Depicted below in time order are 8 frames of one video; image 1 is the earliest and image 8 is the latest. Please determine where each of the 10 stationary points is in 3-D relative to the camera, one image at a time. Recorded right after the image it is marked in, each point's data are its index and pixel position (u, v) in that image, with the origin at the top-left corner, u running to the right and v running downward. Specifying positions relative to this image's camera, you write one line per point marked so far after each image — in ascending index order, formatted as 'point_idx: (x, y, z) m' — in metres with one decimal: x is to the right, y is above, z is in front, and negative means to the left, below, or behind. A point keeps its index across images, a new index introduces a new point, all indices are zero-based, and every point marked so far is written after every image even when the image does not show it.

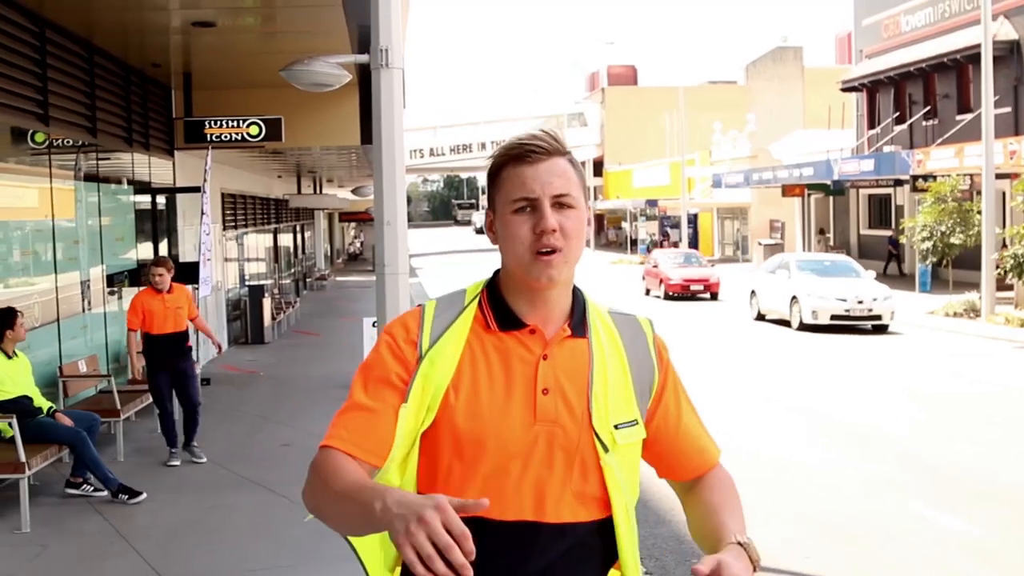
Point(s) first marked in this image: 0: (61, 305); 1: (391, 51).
0: (-4.6, -0.1, +11.0) m
1: (-0.8, +1.5, +6.8) m
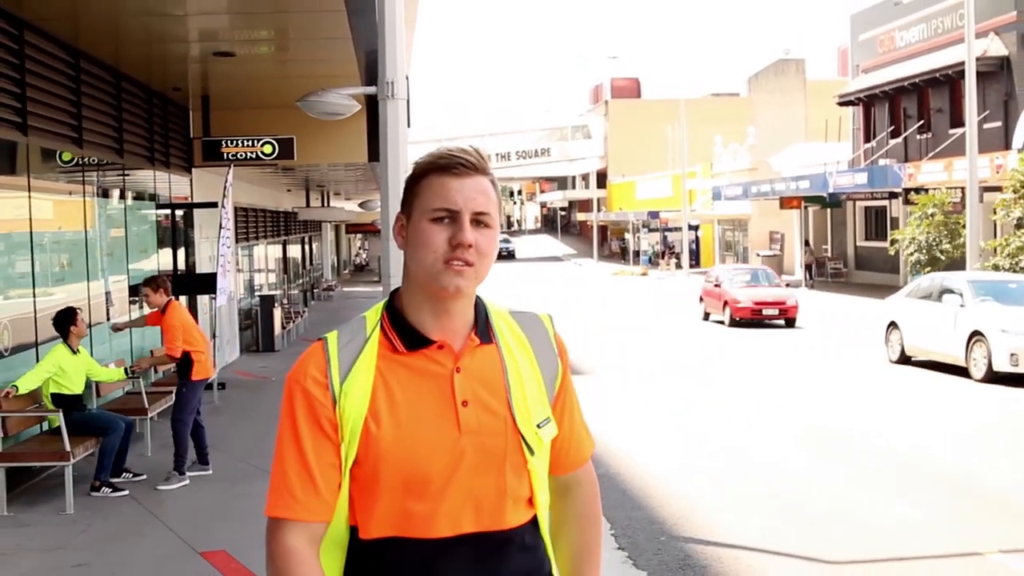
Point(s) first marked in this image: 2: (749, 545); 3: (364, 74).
0: (-4.7, -0.2, +11.8) m
1: (-0.8, +1.5, +7.5) m
2: (+1.6, -1.7, +7.1) m
3: (-1.9, +2.6, +12.9) m
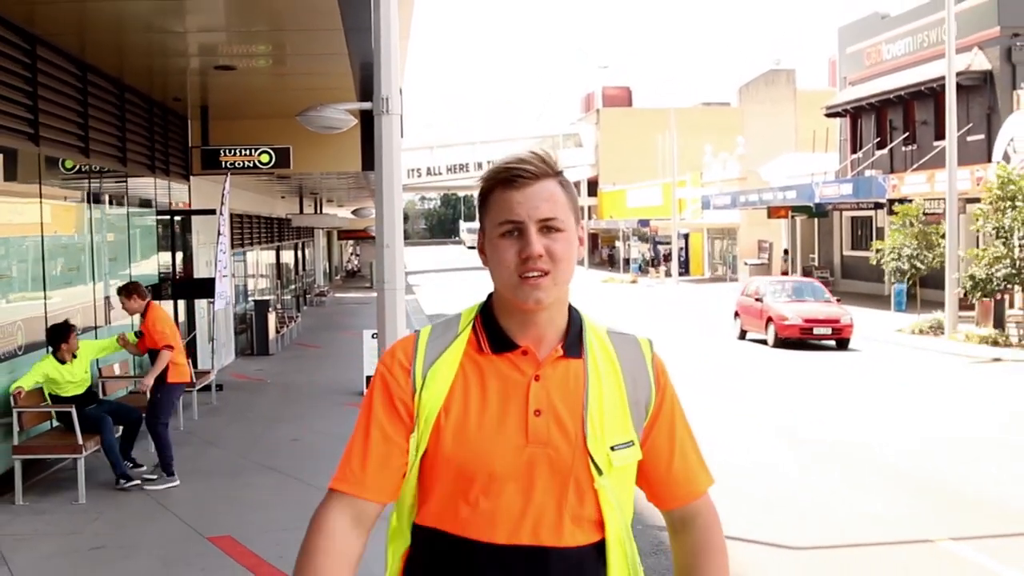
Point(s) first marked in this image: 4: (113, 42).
0: (-4.8, -0.3, +12.2) m
1: (-0.9, +1.4, +8.0) m
2: (+1.5, -1.8, +7.5) m
3: (-2.0, +2.6, +13.4) m
4: (-3.9, +2.4, +10.1) m
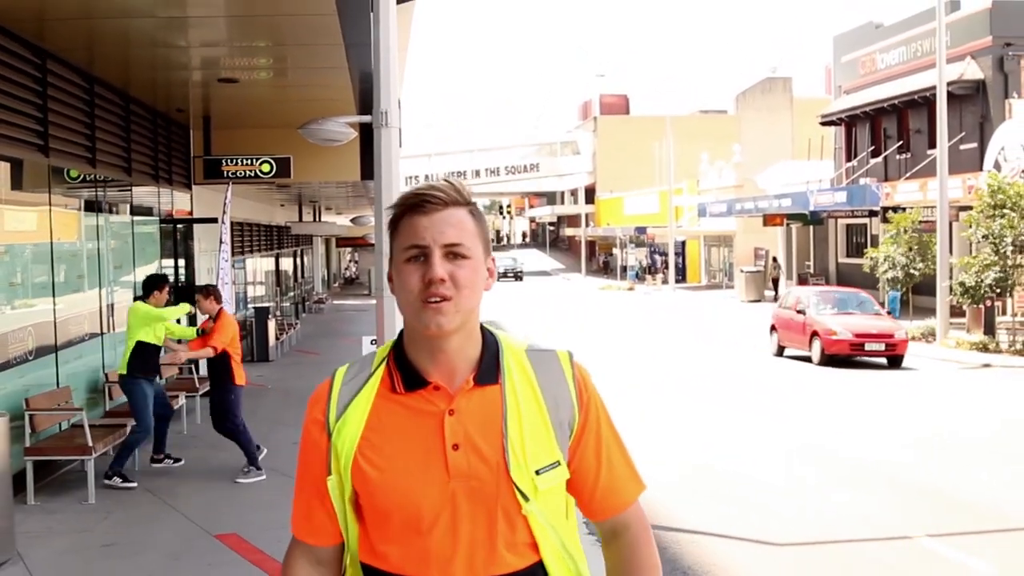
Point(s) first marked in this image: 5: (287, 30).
0: (-4.9, -0.4, +12.4) m
1: (-1.0, +1.4, +8.3) m
2: (+1.5, -1.8, +7.8) m
3: (-2.0, +2.5, +13.7) m
4: (-3.9, +2.3, +10.4) m
5: (-2.0, +2.3, +9.4) m
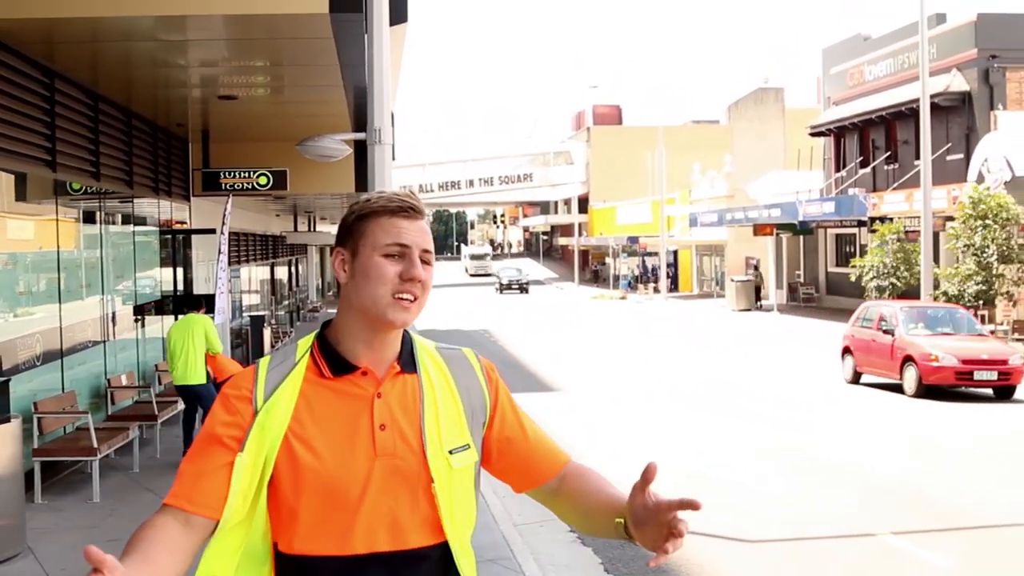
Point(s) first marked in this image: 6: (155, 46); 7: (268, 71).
0: (-5.0, -0.5, +12.8) m
1: (-1.1, +1.3, +8.7) m
2: (+1.4, -1.9, +8.2) m
3: (-2.2, +2.4, +14.1) m
4: (-4.0, +2.2, +10.8) m
5: (-2.1, +2.2, +9.8) m
6: (-3.3, +2.2, +9.5) m
7: (-2.6, +2.3, +10.9) m
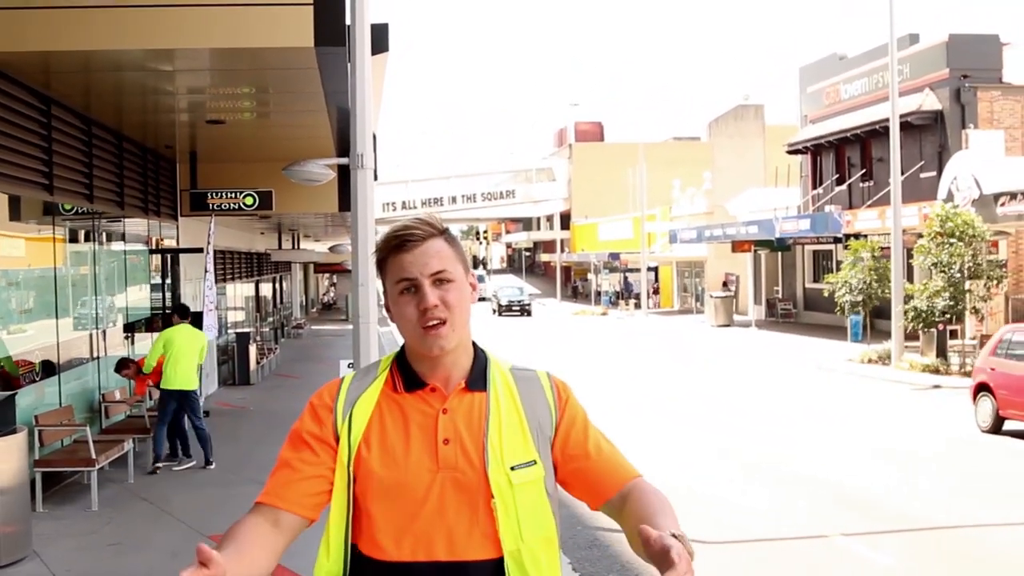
0: (-5.3, -0.7, +13.1) m
1: (-1.3, +1.2, +9.1) m
2: (+1.2, -2.0, +8.6) m
3: (-2.5, +2.1, +14.5) m
4: (-4.3, +2.0, +11.2) m
5: (-2.3, +2.1, +10.3) m
6: (-3.5, +2.0, +9.9) m
7: (-2.8, +2.1, +11.4) m
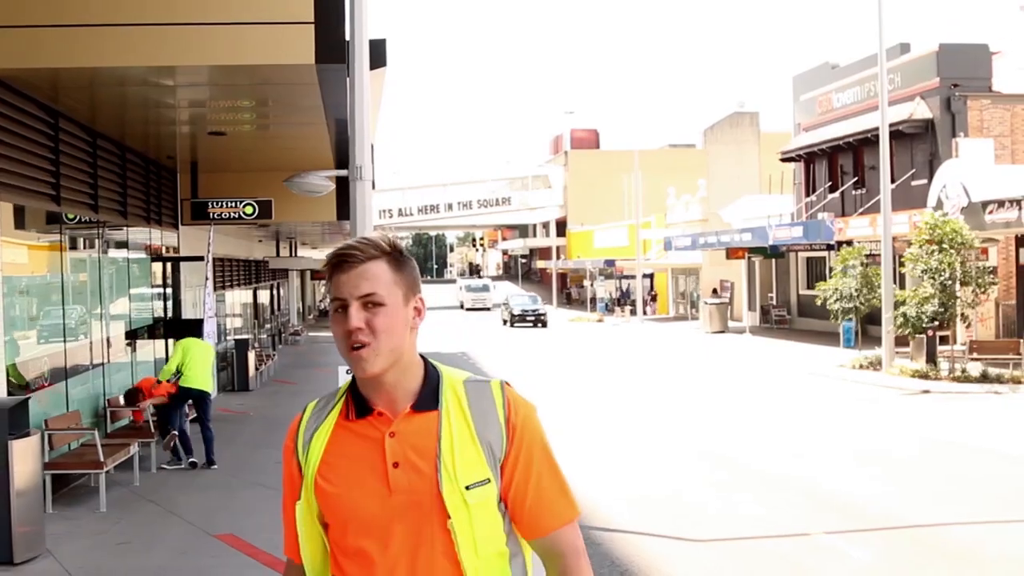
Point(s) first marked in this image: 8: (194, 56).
0: (-5.3, -0.8, +13.4) m
1: (-1.3, +1.1, +9.4) m
2: (+1.1, -2.1, +8.9) m
3: (-2.5, +2.0, +14.8) m
4: (-4.3, +1.9, +11.5) m
5: (-2.4, +2.0, +10.6) m
6: (-3.5, +2.0, +10.2) m
7: (-2.9, +2.0, +11.7) m
8: (-2.7, +2.0, +9.1) m
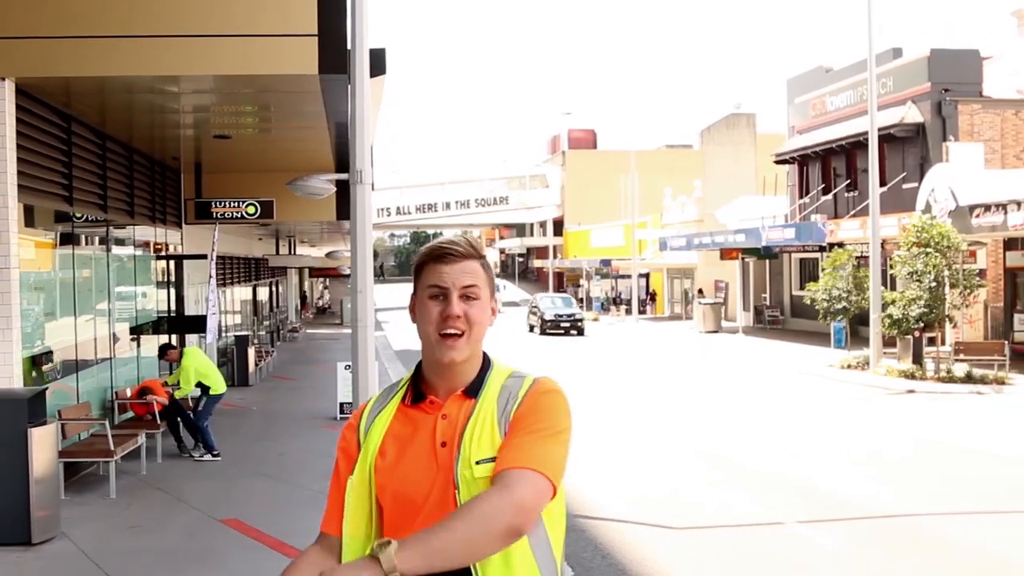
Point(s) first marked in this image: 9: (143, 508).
0: (-5.4, -0.8, +13.9) m
1: (-1.4, +1.1, +9.9) m
2: (+1.1, -2.1, +9.3) m
3: (-2.6, +2.0, +15.3) m
4: (-4.4, +2.0, +11.9) m
5: (-2.5, +2.0, +11.0) m
6: (-3.6, +2.0, +10.6) m
7: (-2.9, +2.0, +12.1) m
8: (-2.8, +2.0, +9.5) m
9: (-3.1, -1.8, +8.6) m
